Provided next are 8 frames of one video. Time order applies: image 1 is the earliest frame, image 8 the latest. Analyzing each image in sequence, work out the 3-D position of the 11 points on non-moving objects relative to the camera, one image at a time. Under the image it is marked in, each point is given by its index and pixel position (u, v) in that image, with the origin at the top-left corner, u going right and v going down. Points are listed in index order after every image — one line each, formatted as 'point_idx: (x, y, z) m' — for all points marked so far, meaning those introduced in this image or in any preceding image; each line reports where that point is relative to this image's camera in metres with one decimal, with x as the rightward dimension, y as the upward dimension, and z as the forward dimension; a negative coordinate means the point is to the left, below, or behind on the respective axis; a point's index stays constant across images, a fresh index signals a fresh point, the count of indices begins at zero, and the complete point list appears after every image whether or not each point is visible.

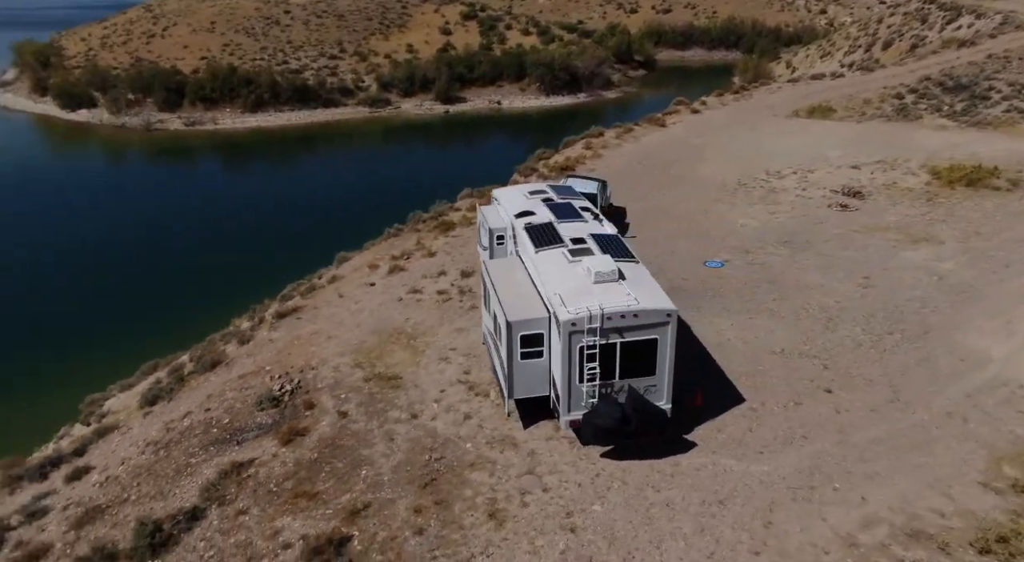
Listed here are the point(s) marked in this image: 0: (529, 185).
0: (+0.3, +1.9, +14.6) m
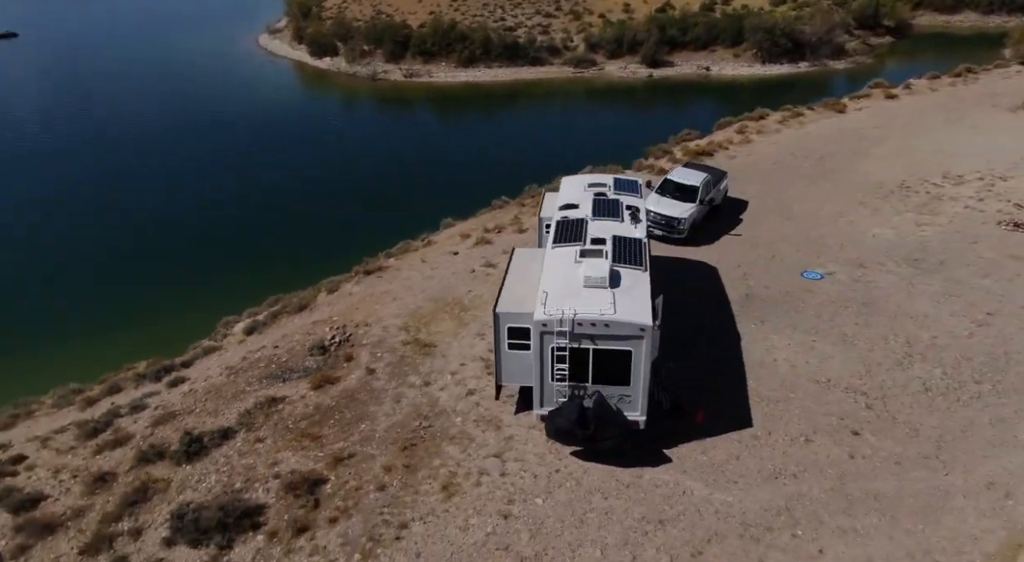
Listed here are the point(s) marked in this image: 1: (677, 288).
0: (+1.7, +2.1, +14.7) m
1: (+3.9, -0.2, +16.0) m
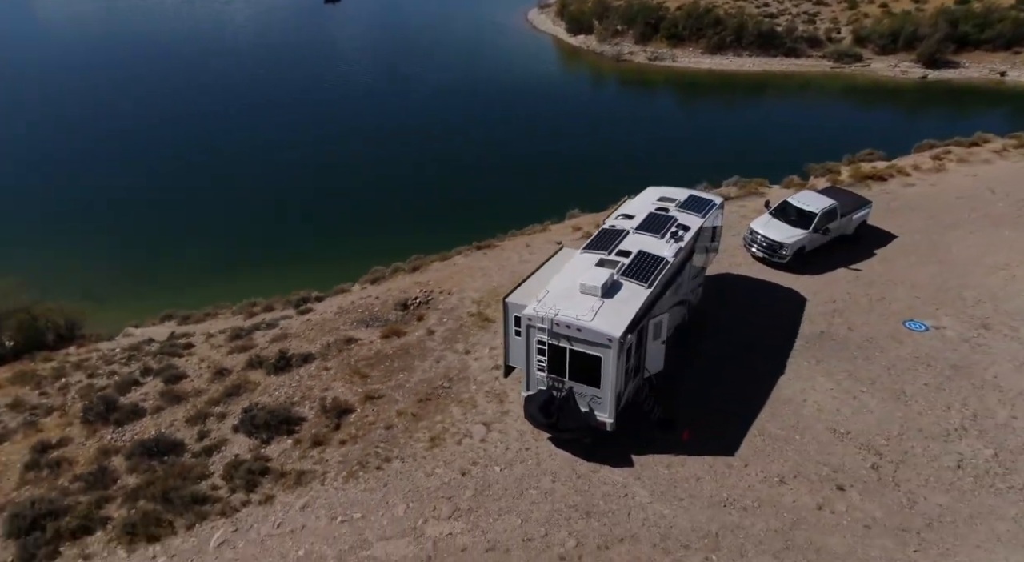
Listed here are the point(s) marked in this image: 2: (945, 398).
0: (+3.4, +1.9, +15.3) m
1: (+5.5, -0.8, +15.9) m
2: (+7.9, -2.2, +13.3) m
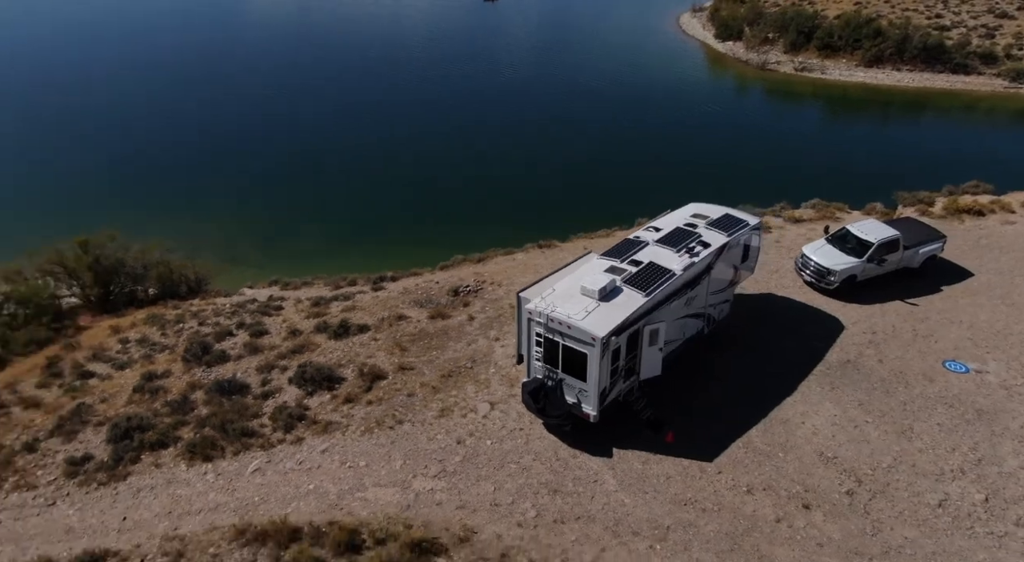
0: (+4.4, +1.6, +15.9) m
1: (+6.3, -1.3, +16.1) m
2: (+8.0, -2.9, +13.1) m
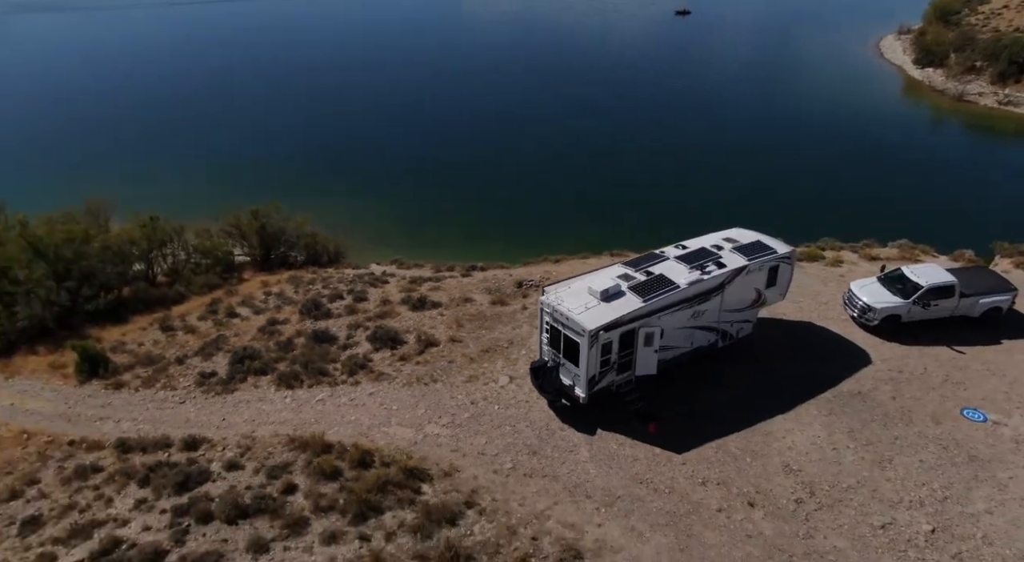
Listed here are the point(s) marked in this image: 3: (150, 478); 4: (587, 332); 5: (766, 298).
0: (+5.6, +1.1, +17.2) m
1: (+7.1, -2.0, +16.9) m
2: (+7.9, -3.7, +13.6) m
3: (-7.1, -3.8, +14.1) m
4: (+1.5, -1.0, +14.0) m
5: (+5.9, -0.4, +16.9) m
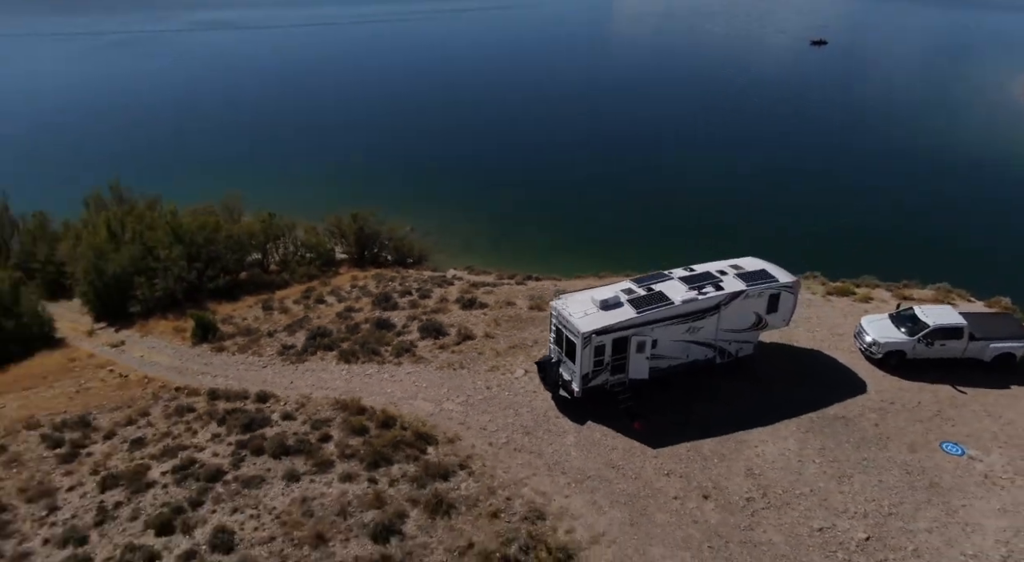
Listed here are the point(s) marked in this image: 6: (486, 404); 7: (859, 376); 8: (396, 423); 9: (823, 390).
0: (+6.3, +0.5, +18.7) m
1: (+7.5, -2.7, +18.2) m
2: (+7.6, -4.4, +14.8) m
3: (-7.0, -3.4, +17.8) m
4: (+1.6, -1.2, +16.2) m
5: (+6.5, -1.0, +18.3) m
6: (-0.6, -3.0, +17.4) m
7: (+9.0, -2.4, +18.7) m
8: (-2.7, -3.3, +16.8) m
9: (+7.8, -2.7, +18.2) m
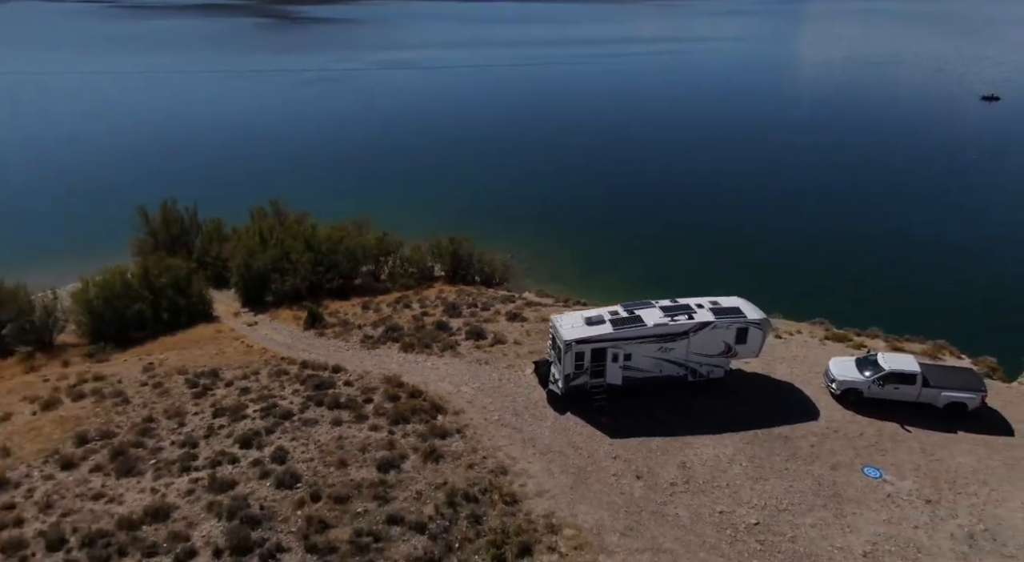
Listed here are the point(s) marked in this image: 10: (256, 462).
0: (+6.7, -0.6, +22.2) m
1: (+7.6, -3.8, +21.3) m
2: (+6.8, -5.3, +17.9) m
3: (-6.8, -3.3, +23.9) m
4: (+1.5, -1.7, +20.6) m
5: (+6.7, -2.1, +21.7) m
6: (-0.6, -3.4, +22.2) m
7: (+9.1, -3.7, +21.4) m
8: (-2.8, -3.5, +22.0) m
9: (+7.8, -3.9, +21.2) m
10: (-6.8, -4.8, +19.1) m
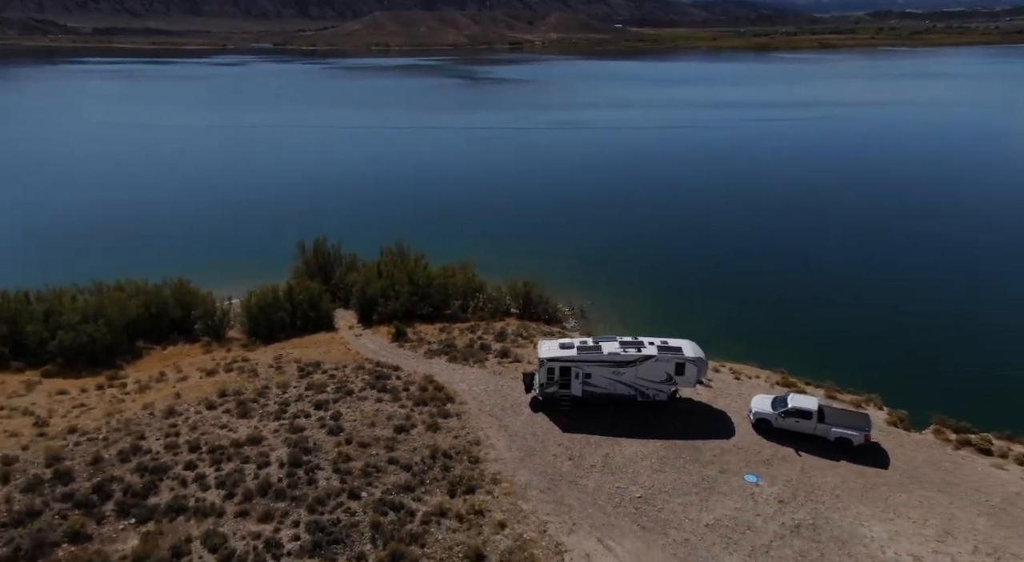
0: (+6.6, -2.4, +28.5) m
1: (+6.9, -5.6, +27.3) m
2: (+5.3, -6.8, +24.1) m
3: (-6.3, -4.2, +33.2) m
4: (+1.1, -3.0, +28.2) m
5: (+6.4, -3.8, +28.0) m
6: (-0.7, -4.7, +30.1) m
7: (+8.5, -5.6, +27.1) m
8: (-2.9, -4.6, +30.4) m
9: (+7.2, -5.6, +27.2) m
10: (-7.5, -5.4, +28.5) m
